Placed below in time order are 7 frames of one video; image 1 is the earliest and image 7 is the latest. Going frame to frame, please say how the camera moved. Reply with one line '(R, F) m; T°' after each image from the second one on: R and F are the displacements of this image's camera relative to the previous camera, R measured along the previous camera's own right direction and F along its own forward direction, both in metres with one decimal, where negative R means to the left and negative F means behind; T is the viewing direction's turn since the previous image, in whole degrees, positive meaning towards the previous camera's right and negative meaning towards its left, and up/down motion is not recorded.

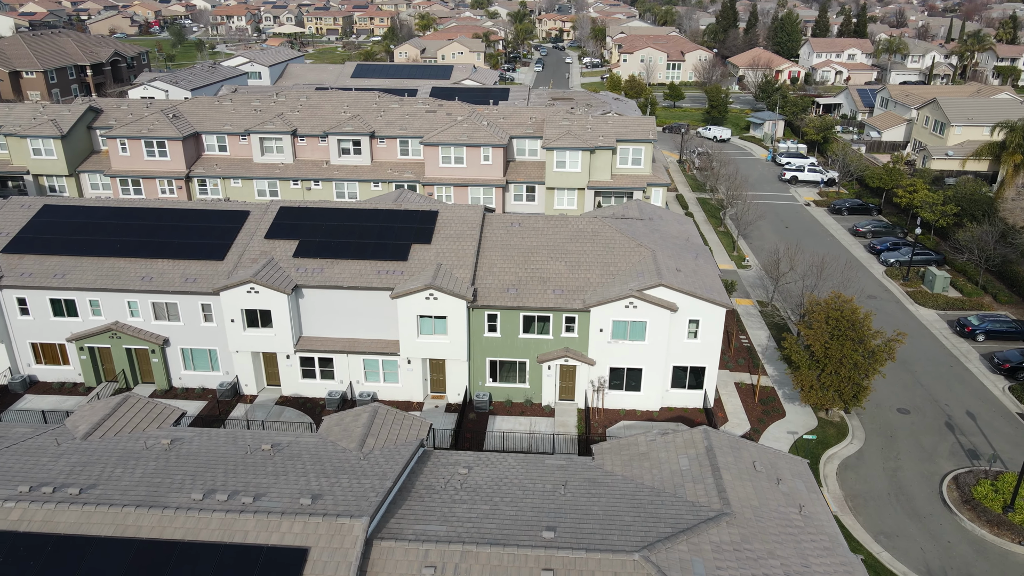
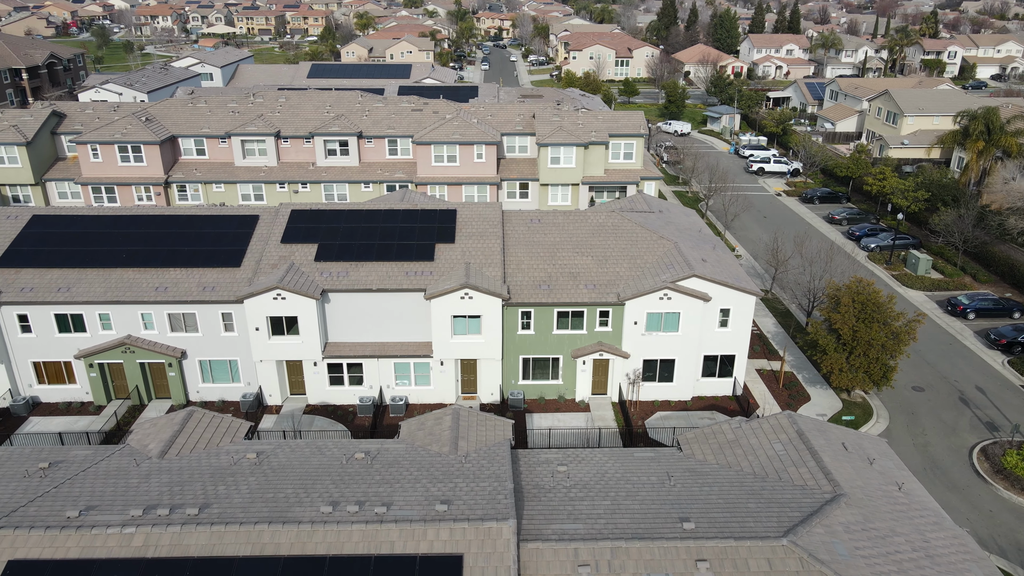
(-4.0, +0.4) m; +5°
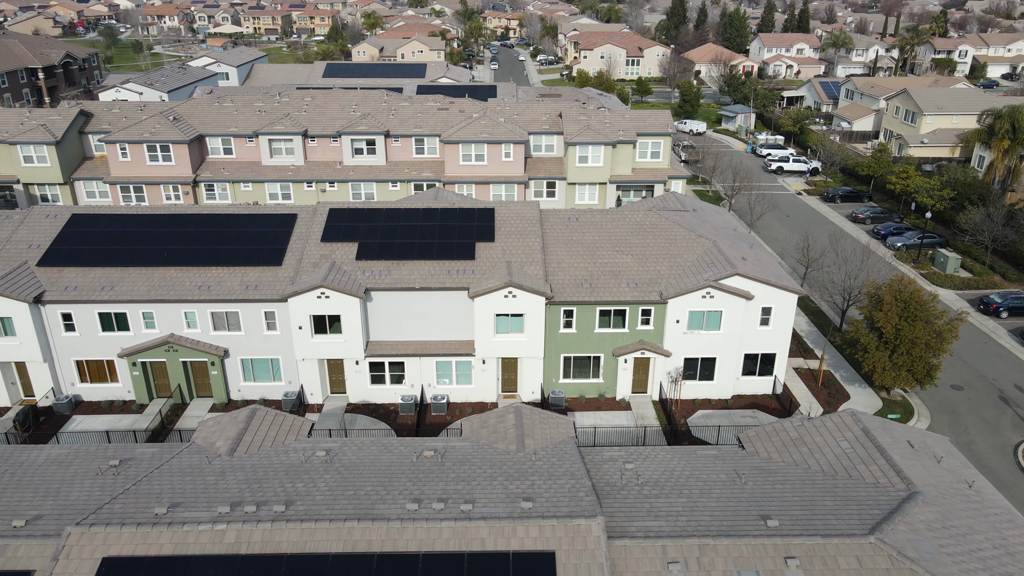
(-1.7, 0.0) m; 0°
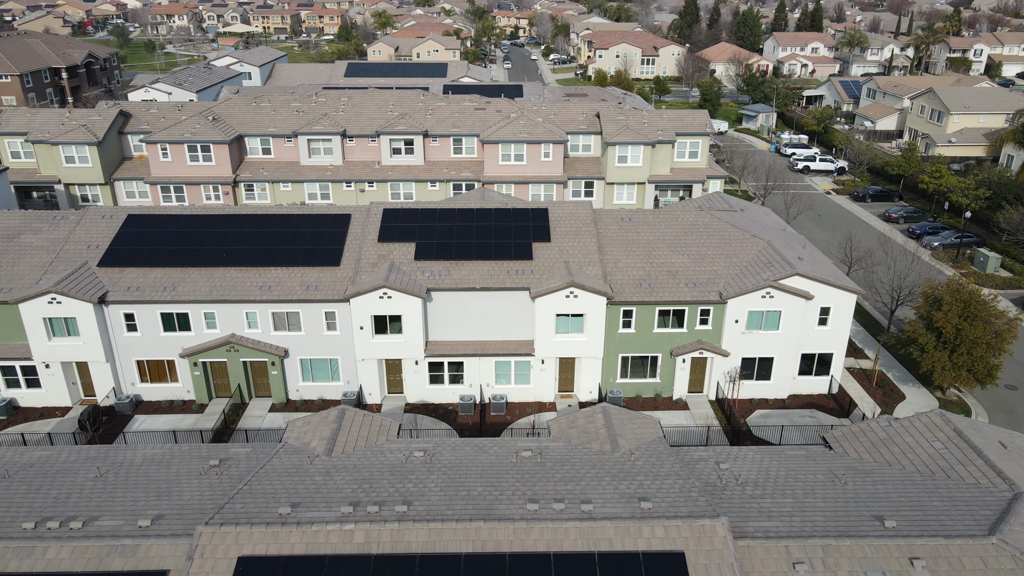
(-2.4, -0.1) m; 0°
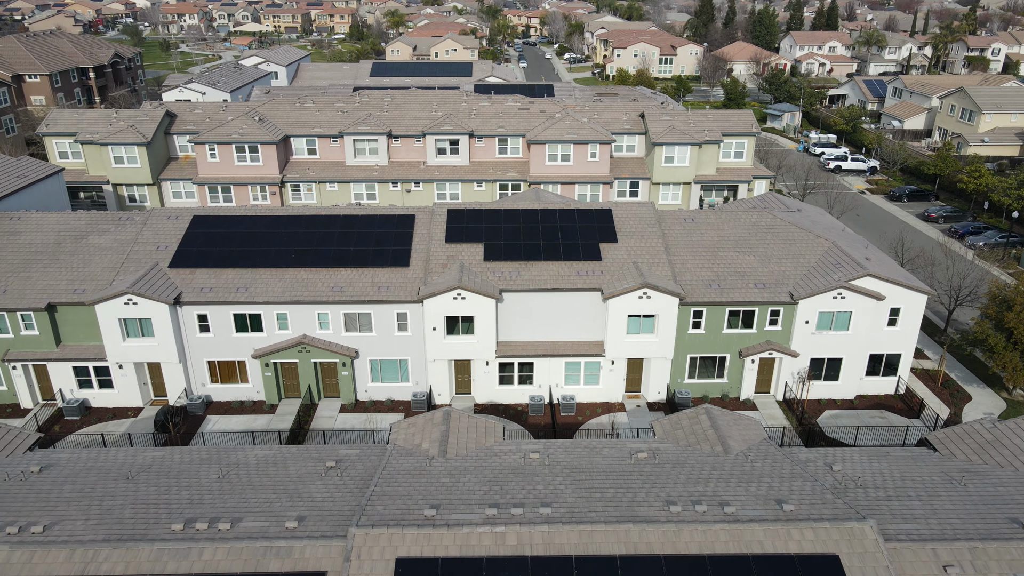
(-2.9, -0.1) m; 0°
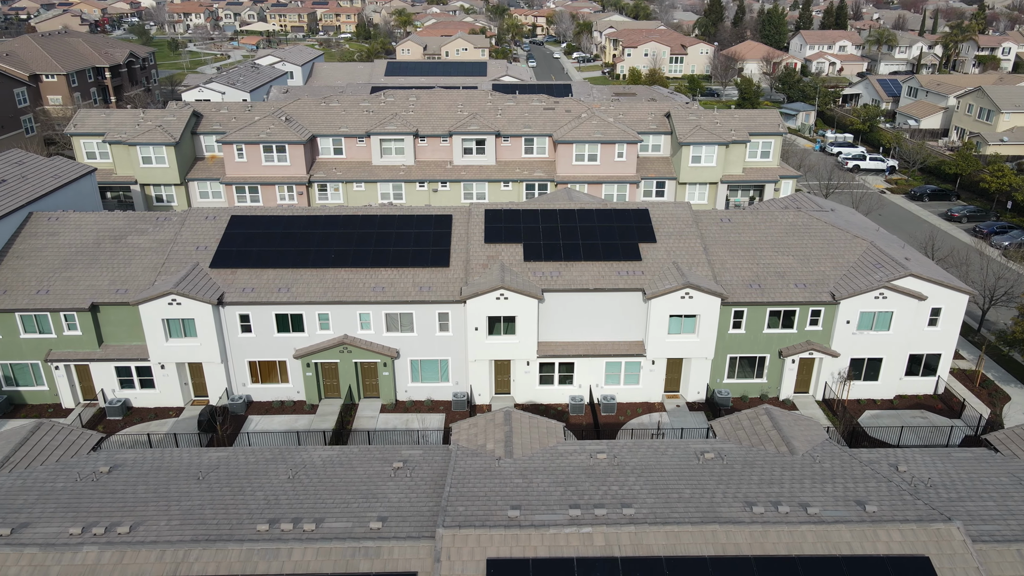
(-1.7, 0.0) m; 0°
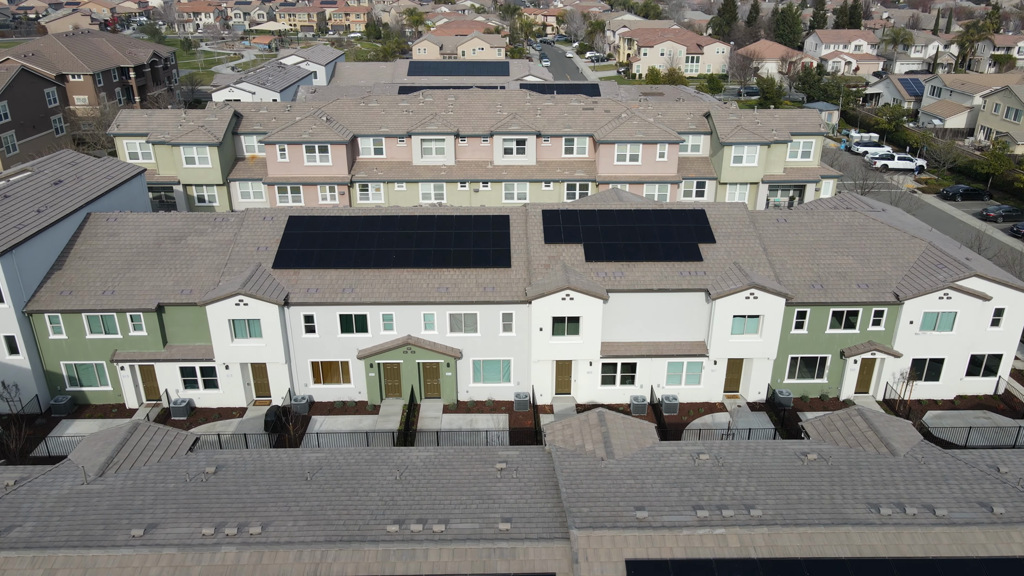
(-2.6, 0.0) m; 0°
